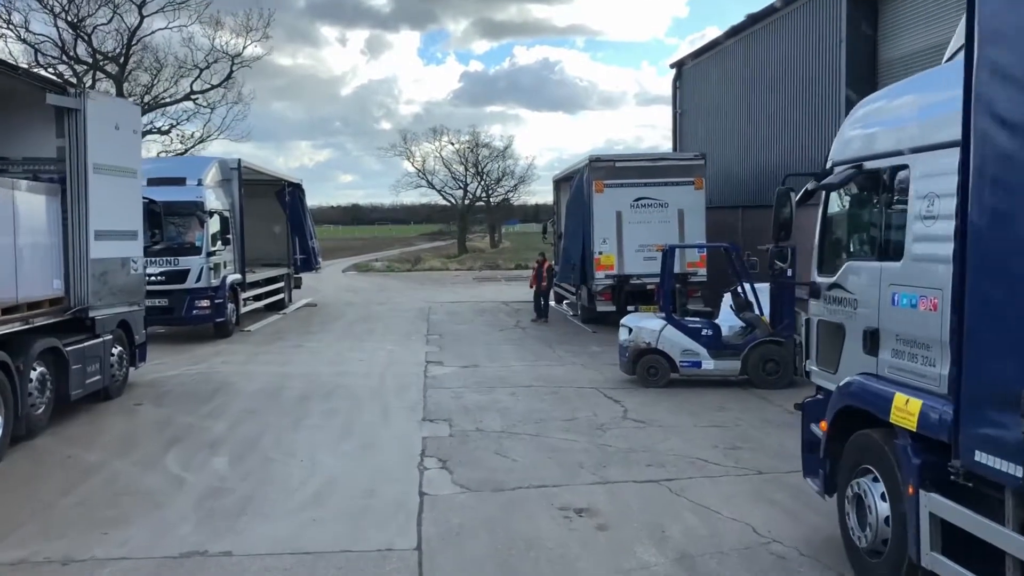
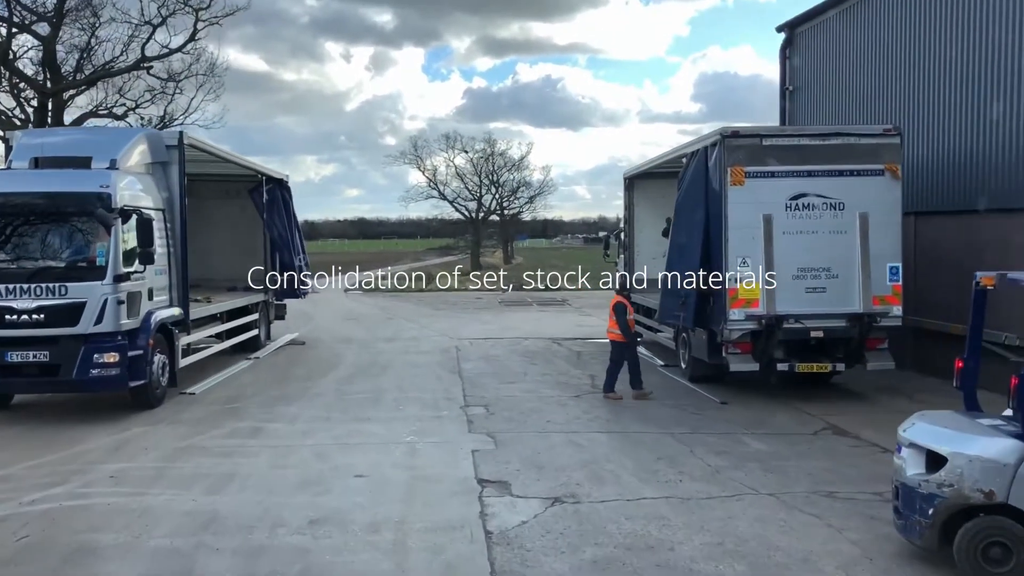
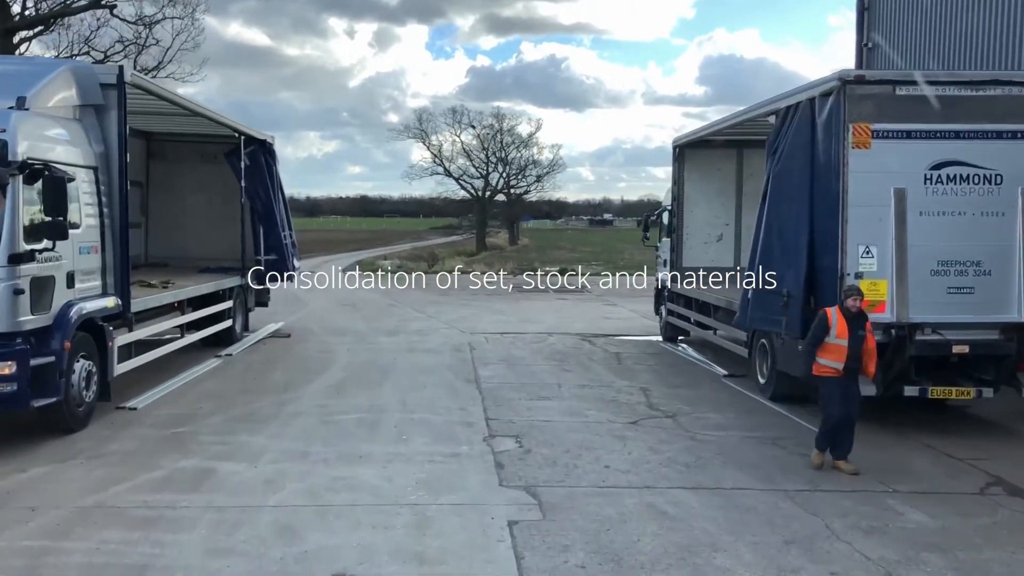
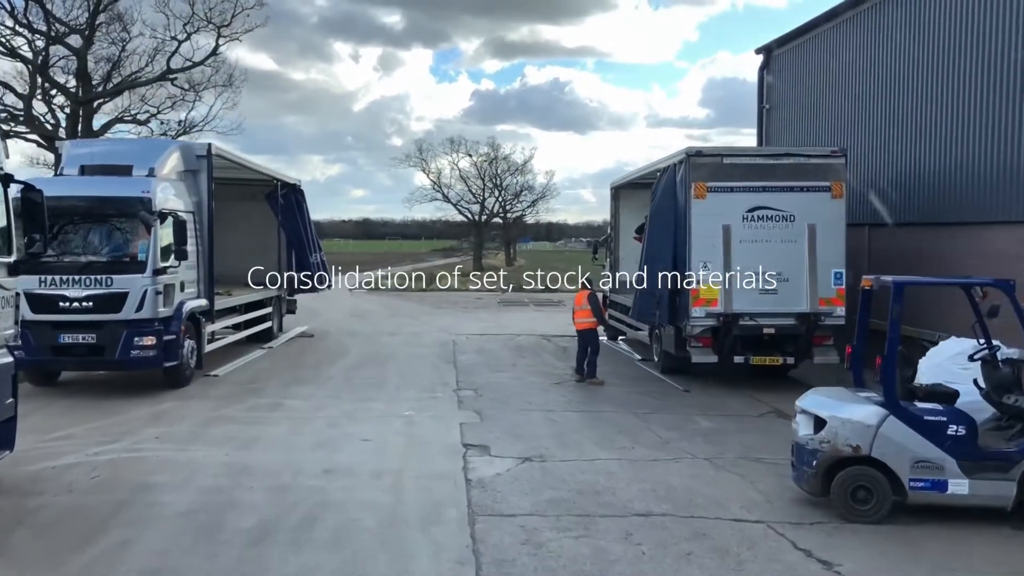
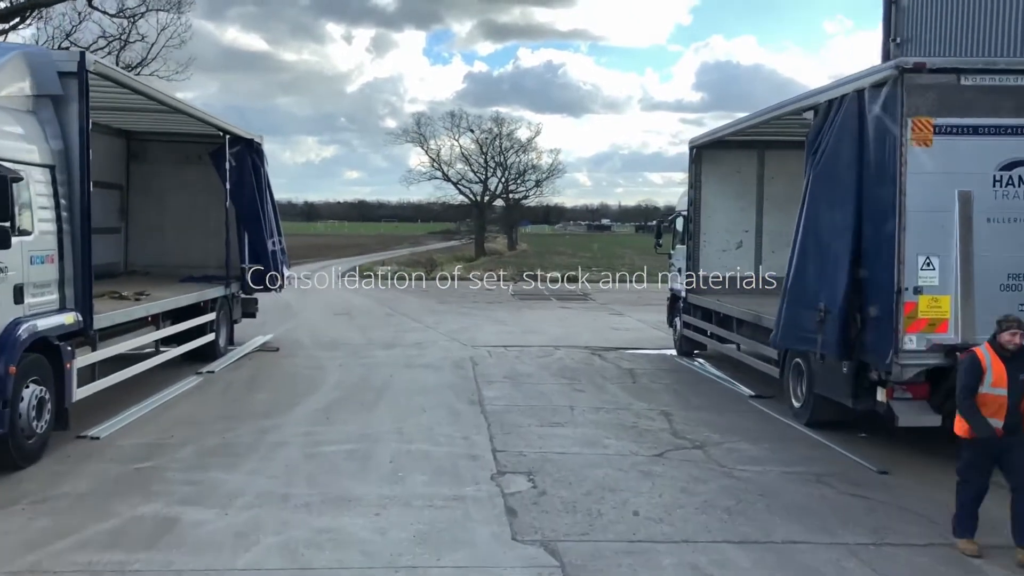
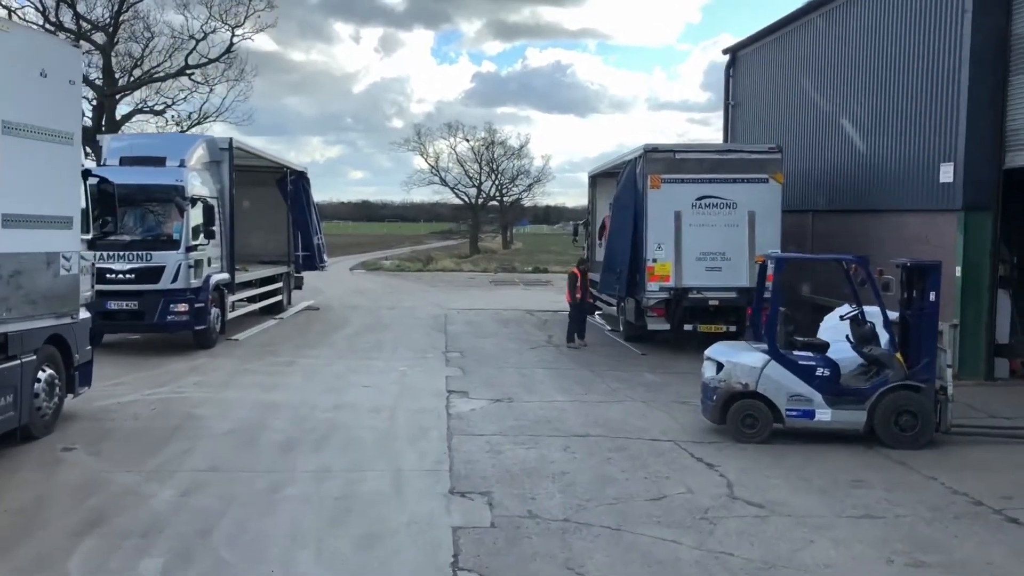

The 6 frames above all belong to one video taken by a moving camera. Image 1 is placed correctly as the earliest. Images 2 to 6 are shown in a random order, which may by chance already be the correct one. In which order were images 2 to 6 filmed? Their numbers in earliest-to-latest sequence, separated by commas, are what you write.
6, 4, 2, 3, 5
